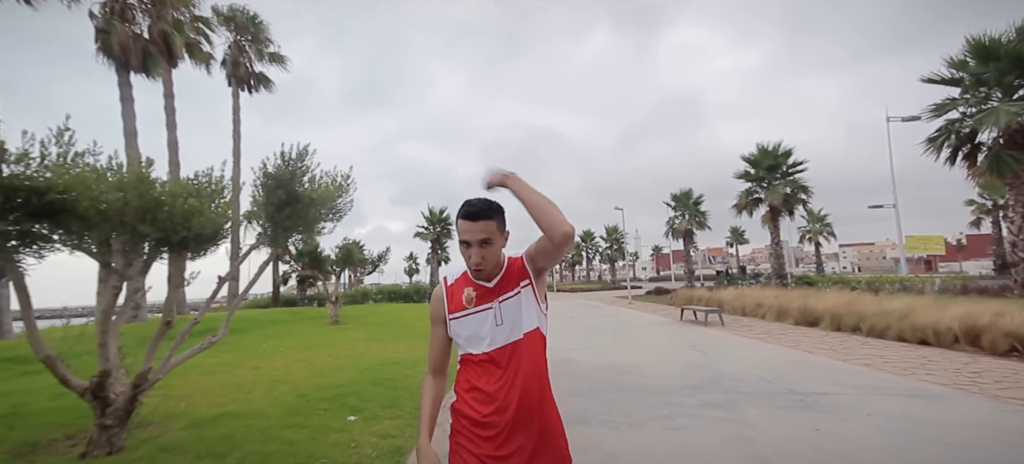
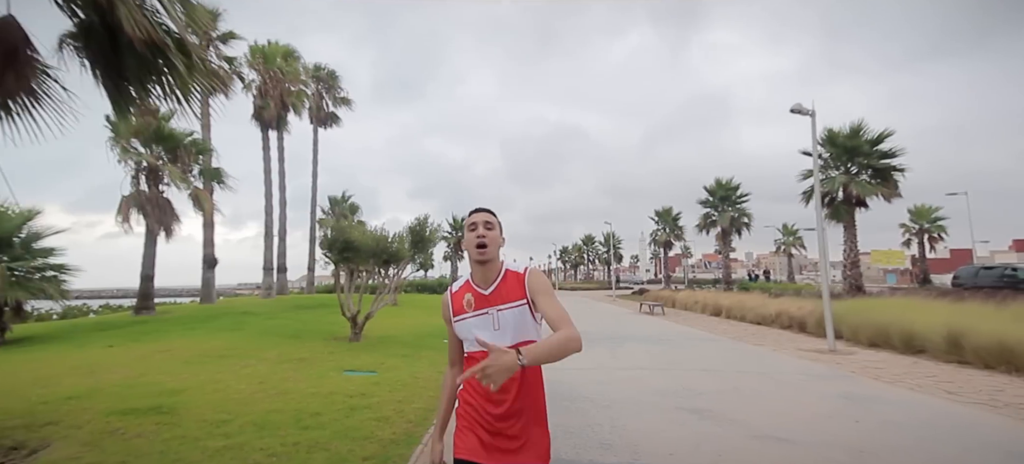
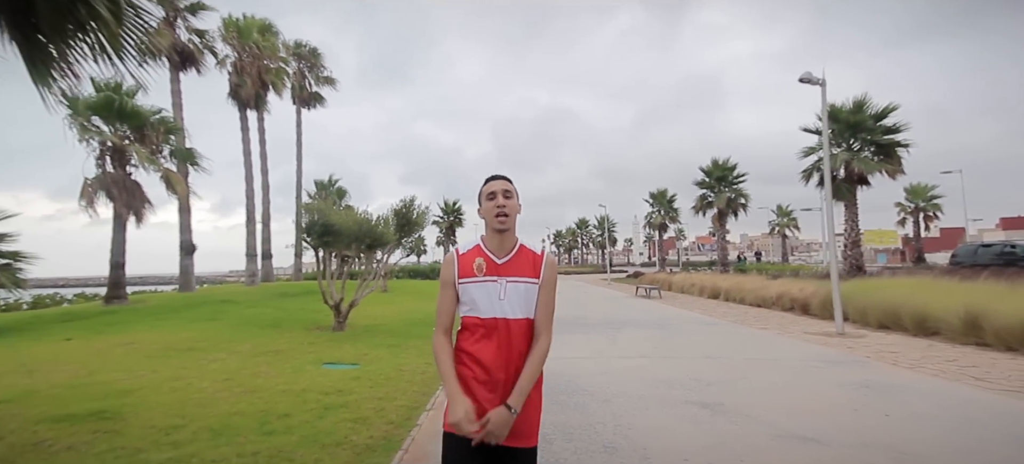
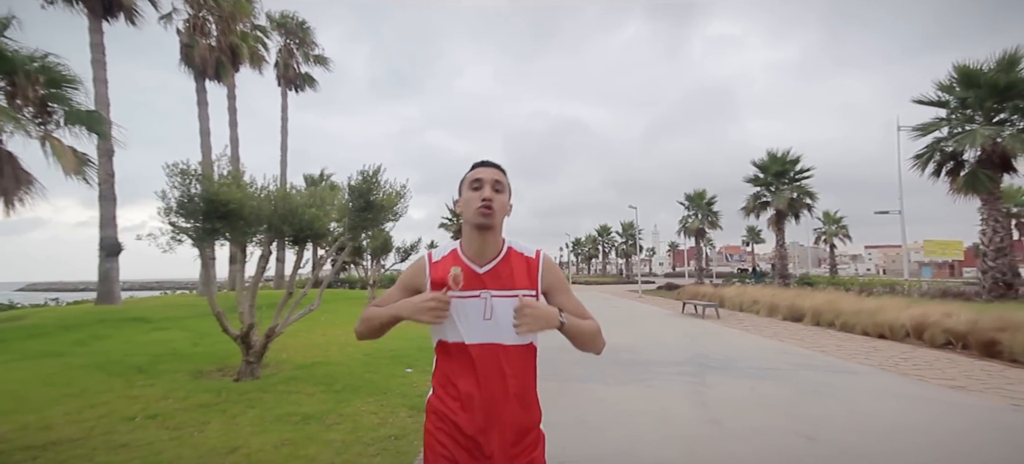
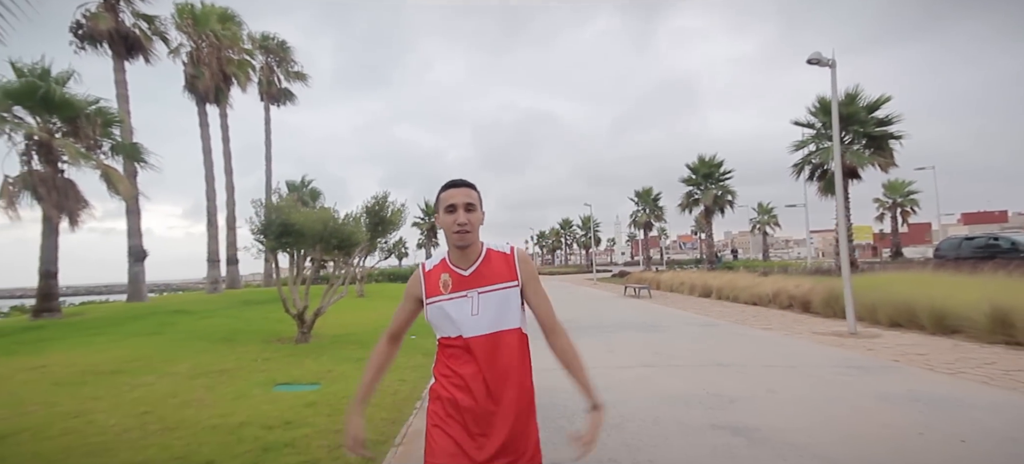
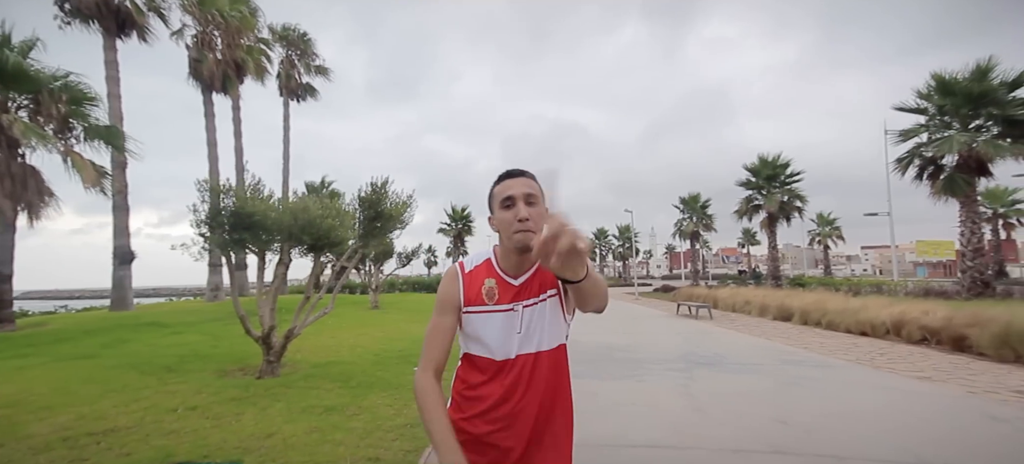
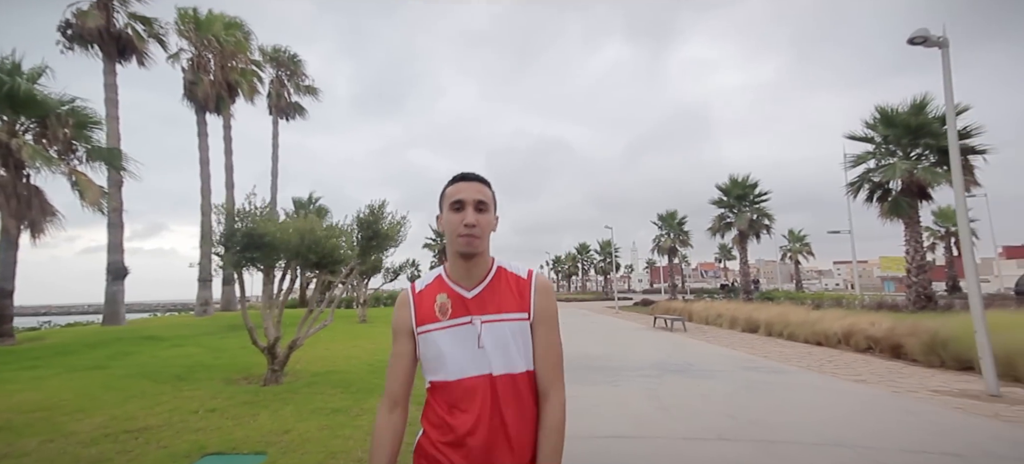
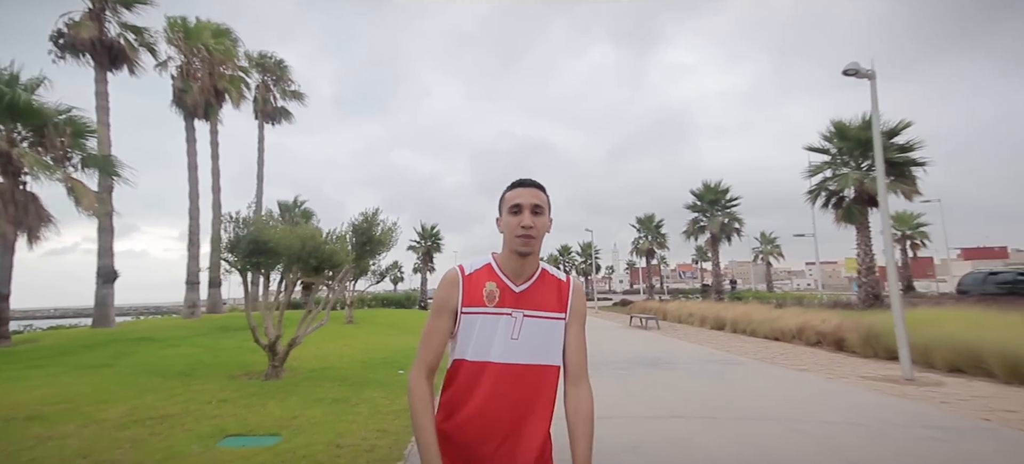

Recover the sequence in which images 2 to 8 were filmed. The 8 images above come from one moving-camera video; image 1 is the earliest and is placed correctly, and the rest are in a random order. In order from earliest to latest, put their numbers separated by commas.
4, 6, 7, 8, 5, 3, 2
